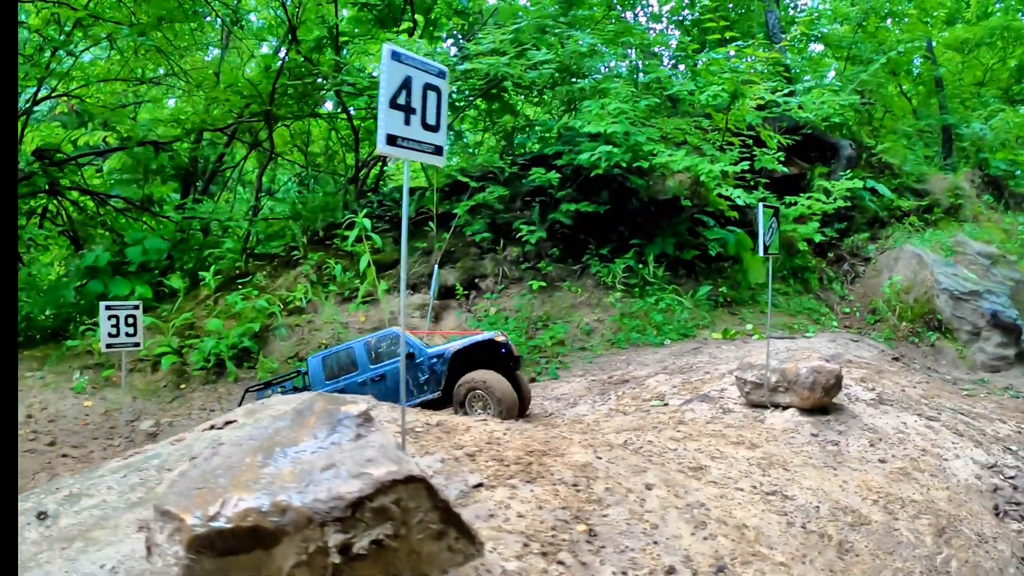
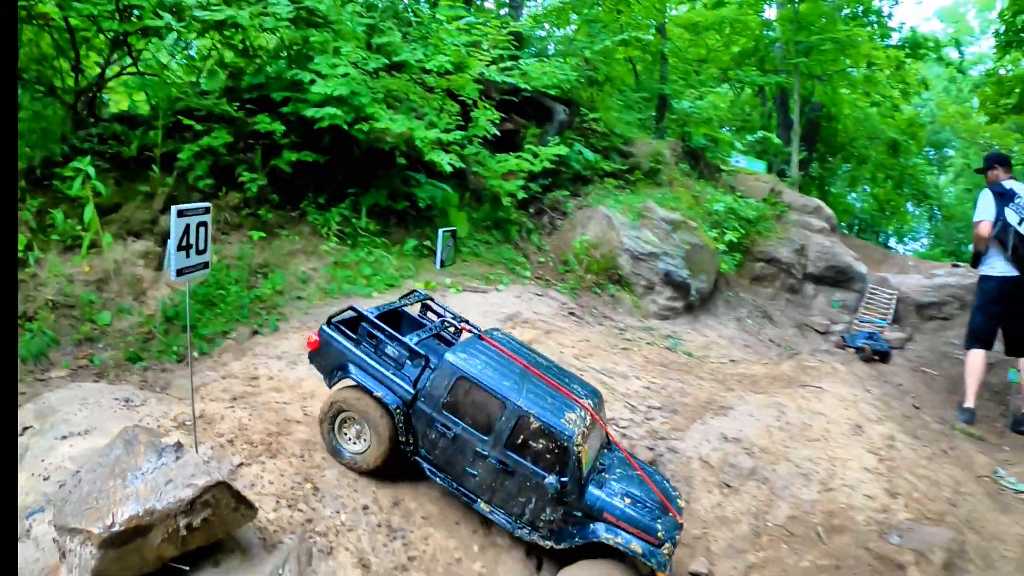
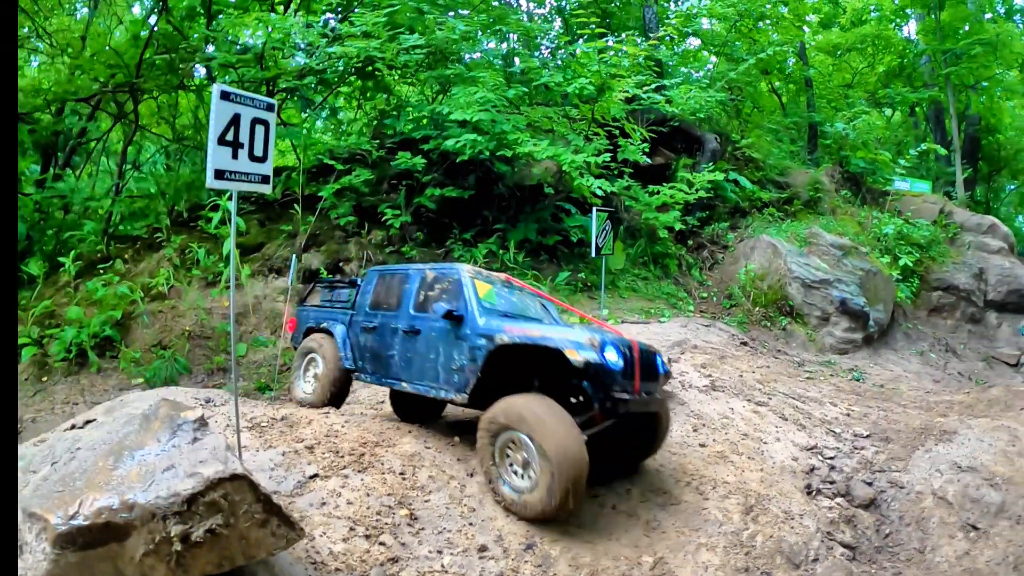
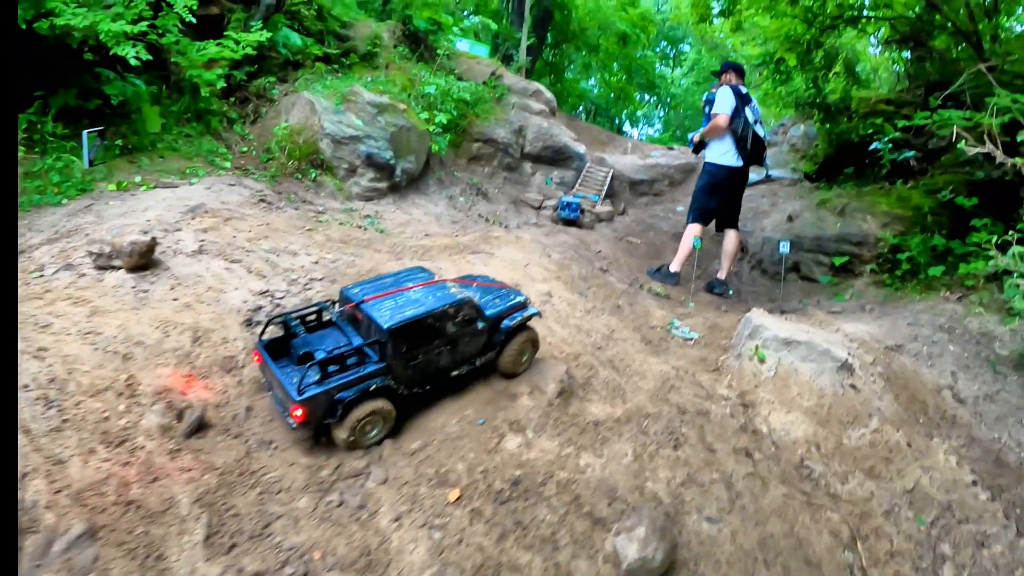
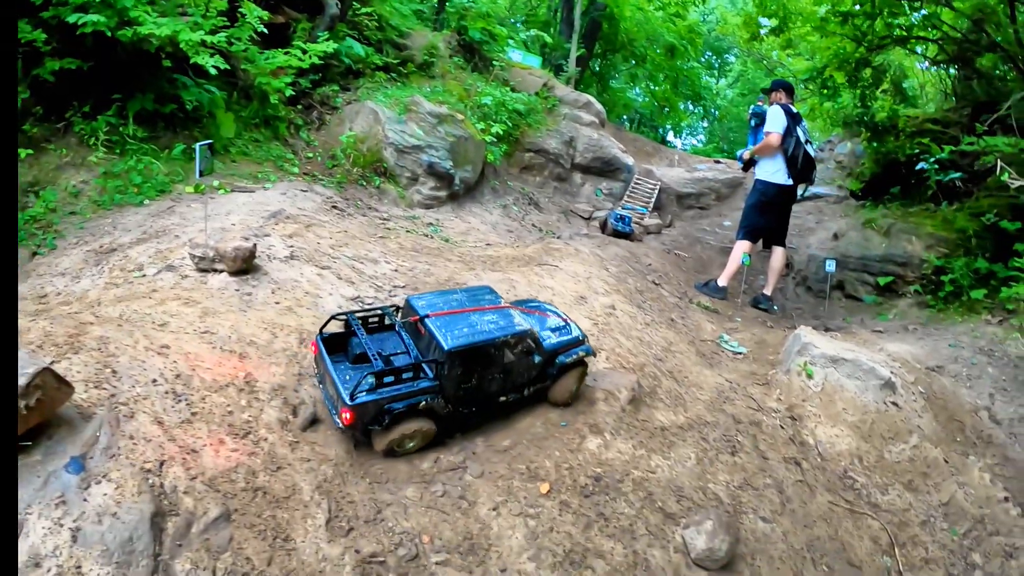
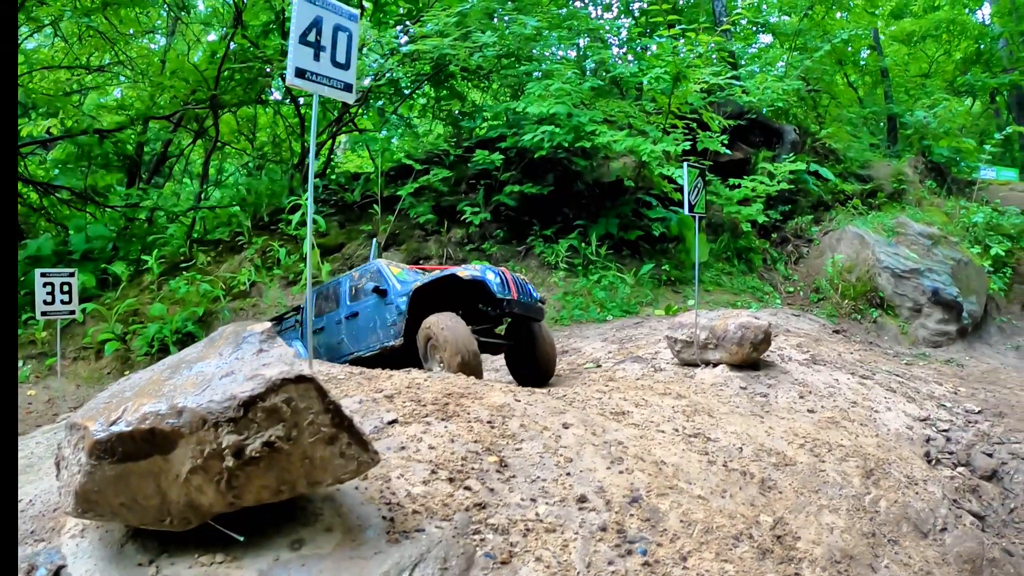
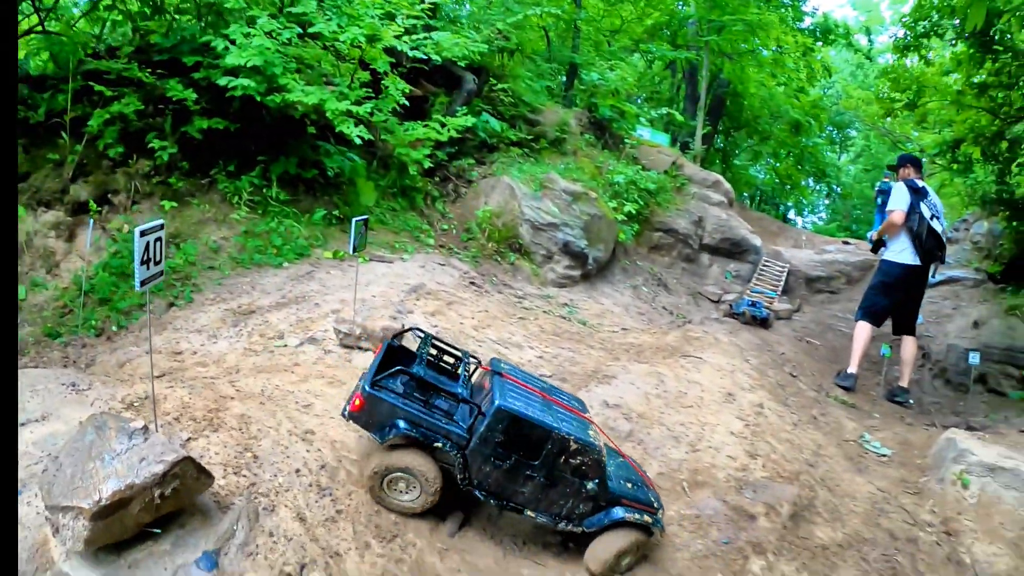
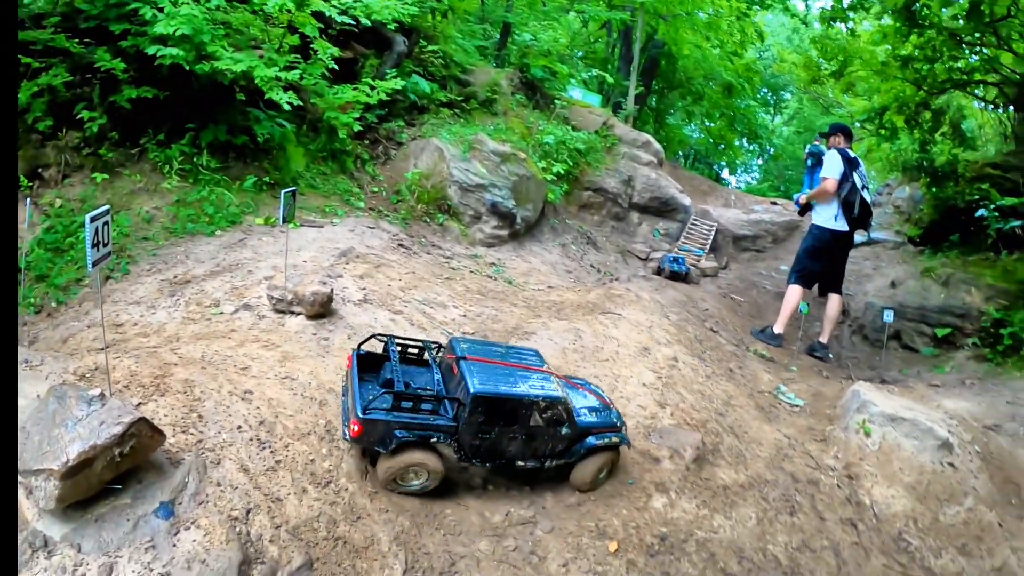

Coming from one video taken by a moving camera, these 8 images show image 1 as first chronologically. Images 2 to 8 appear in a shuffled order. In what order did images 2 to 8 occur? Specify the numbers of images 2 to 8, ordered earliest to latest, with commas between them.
6, 3, 2, 7, 8, 5, 4
